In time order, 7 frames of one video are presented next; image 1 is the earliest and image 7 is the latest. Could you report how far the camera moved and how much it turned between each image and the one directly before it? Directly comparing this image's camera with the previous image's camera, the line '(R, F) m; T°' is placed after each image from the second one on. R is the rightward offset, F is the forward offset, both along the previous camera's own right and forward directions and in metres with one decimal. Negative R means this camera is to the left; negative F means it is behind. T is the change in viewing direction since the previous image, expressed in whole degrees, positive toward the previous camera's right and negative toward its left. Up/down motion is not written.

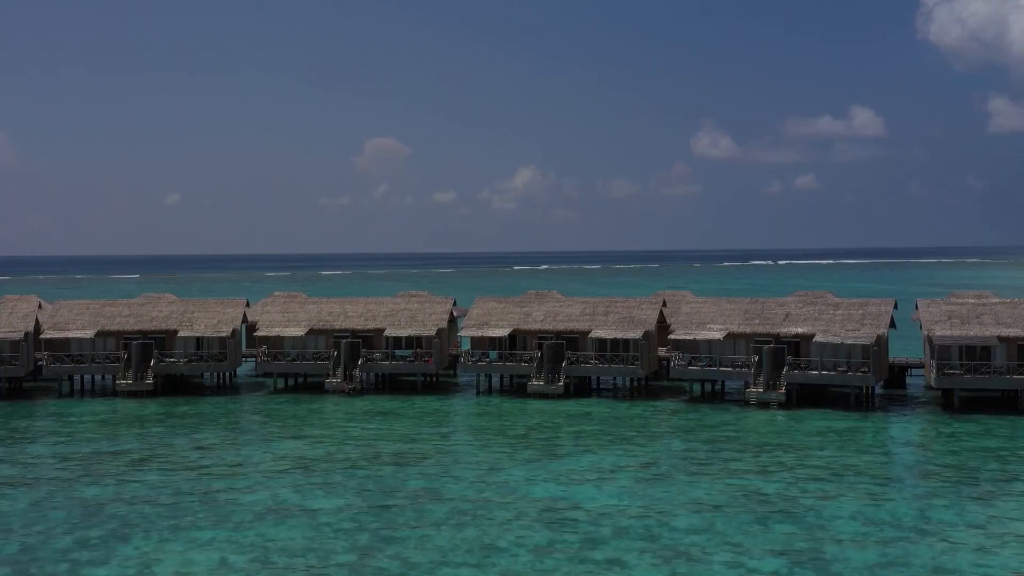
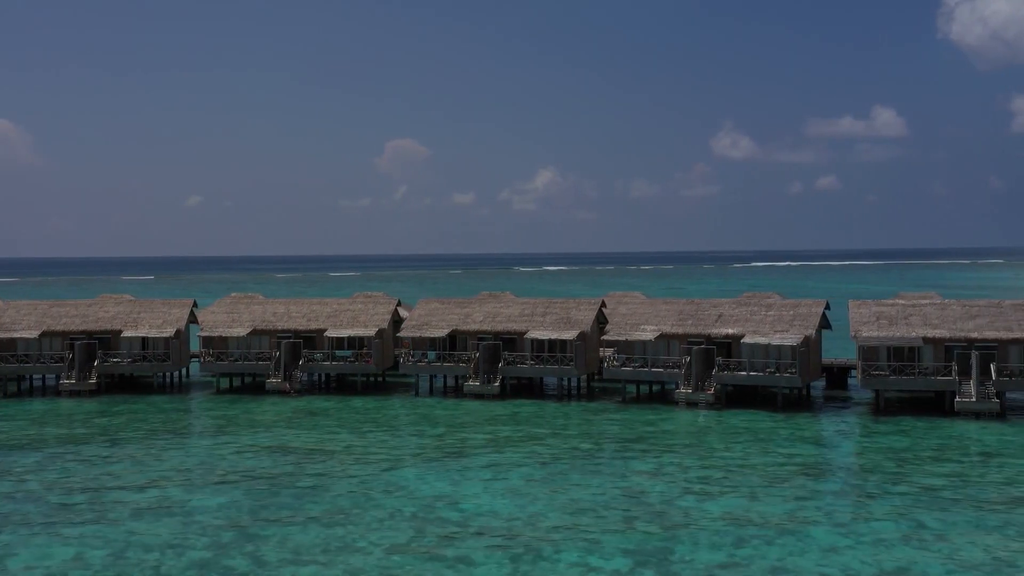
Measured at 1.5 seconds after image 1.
(+2.9, -0.1) m; -1°
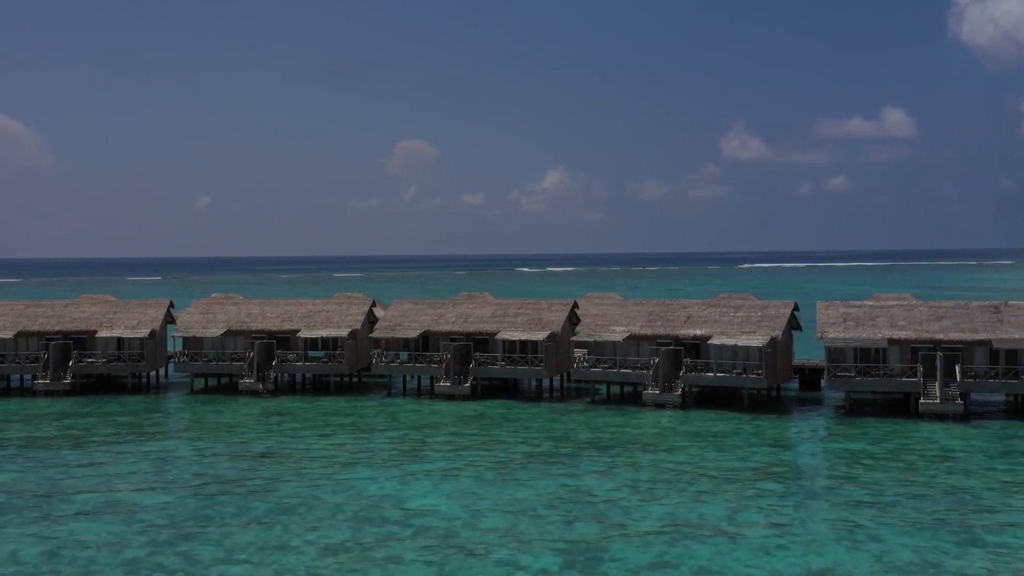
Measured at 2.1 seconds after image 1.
(+1.3, -0.1) m; 0°
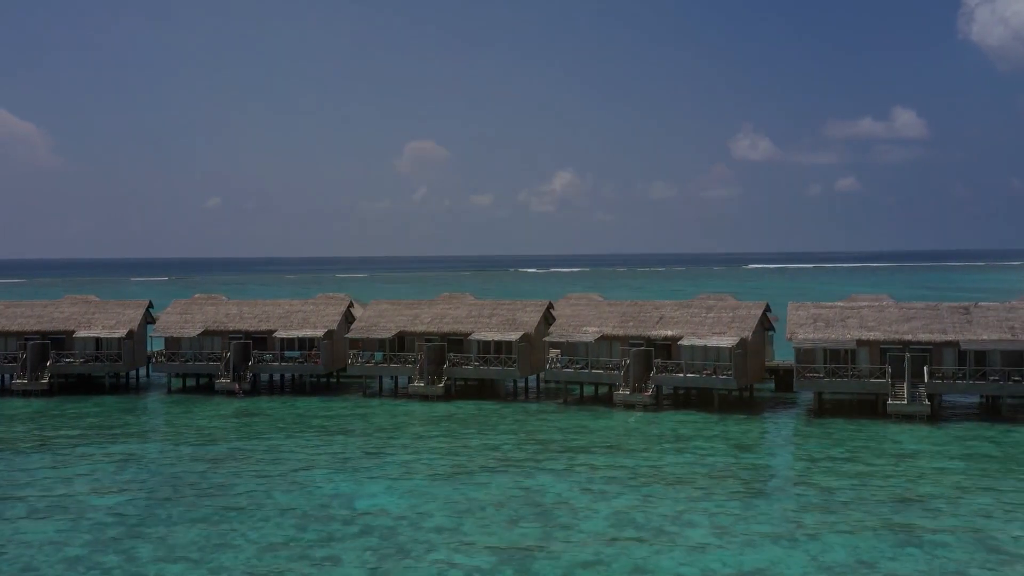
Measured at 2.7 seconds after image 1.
(+1.2, -0.1) m; 0°
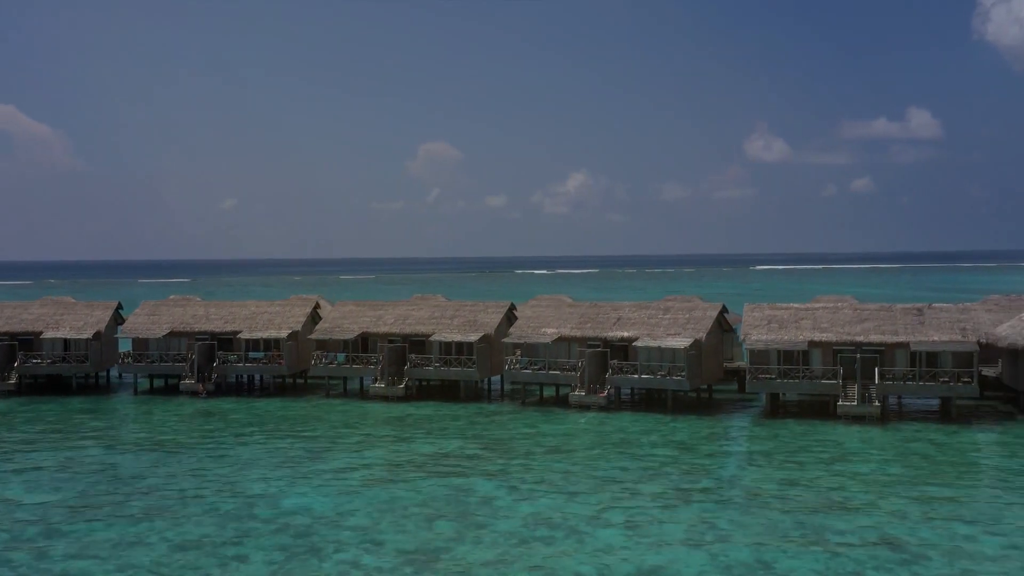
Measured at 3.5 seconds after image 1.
(+1.9, -0.1) m; -1°
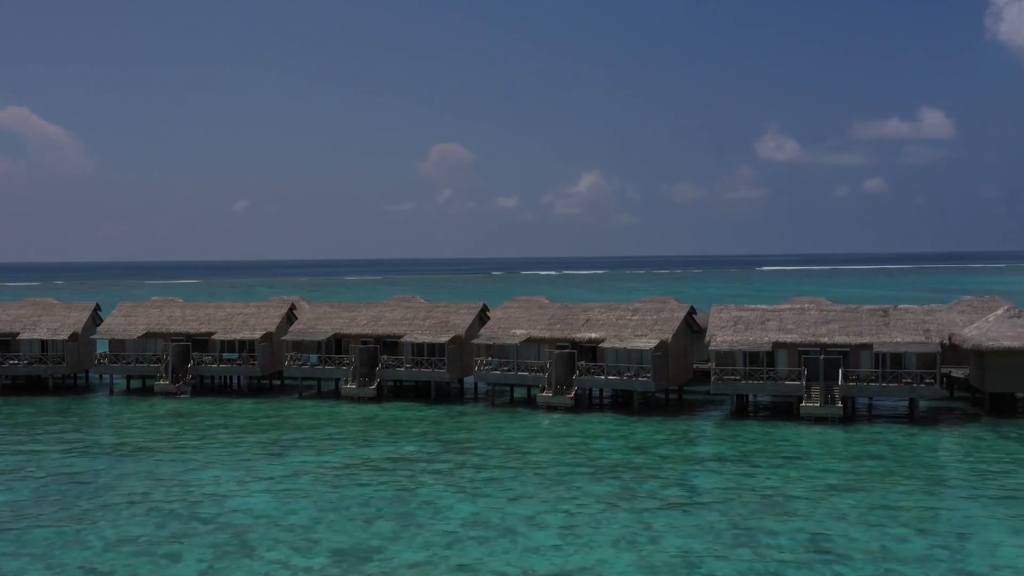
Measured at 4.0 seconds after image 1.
(+1.4, -0.1) m; -1°
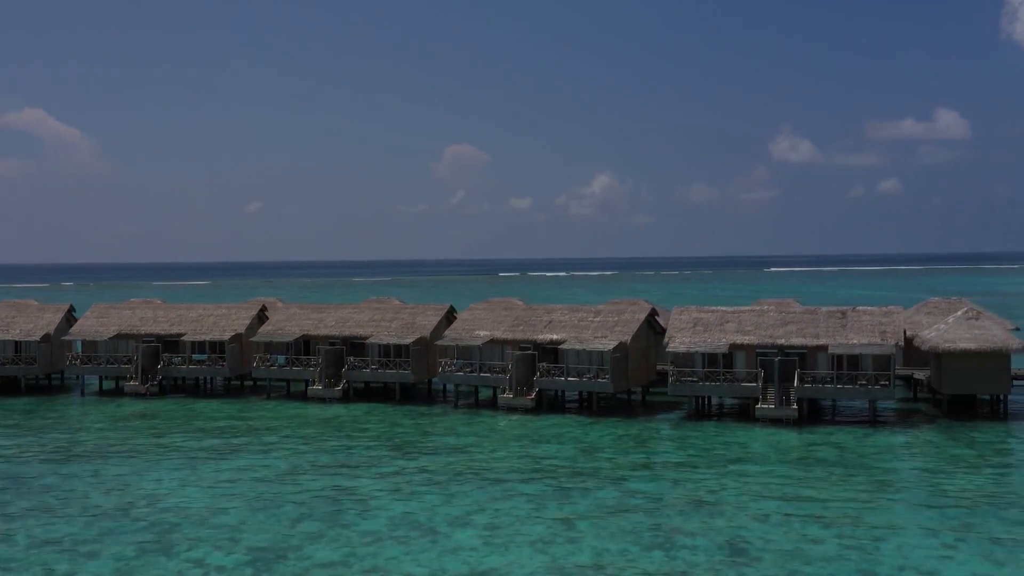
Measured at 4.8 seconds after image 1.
(+1.7, -0.1) m; -1°
